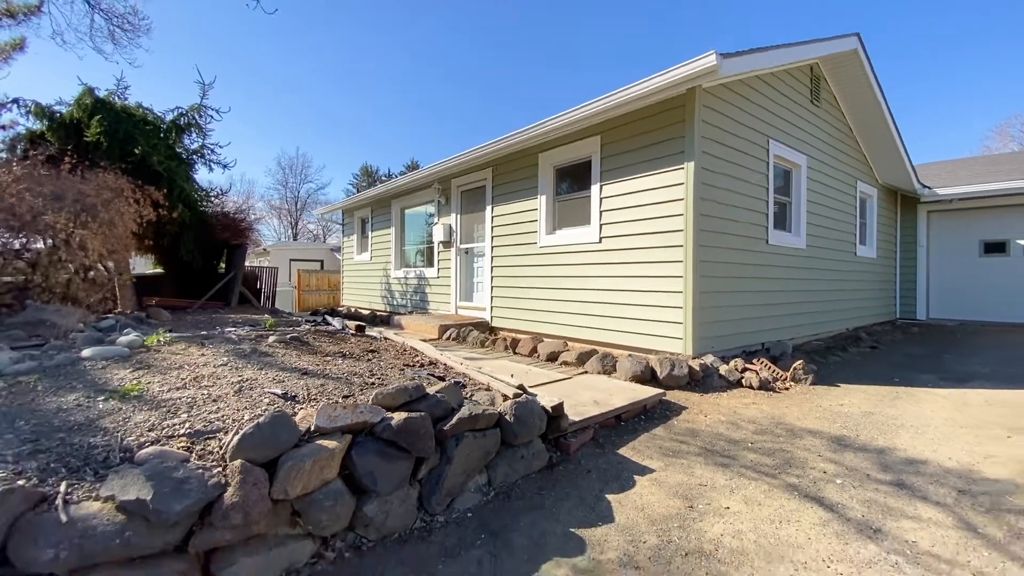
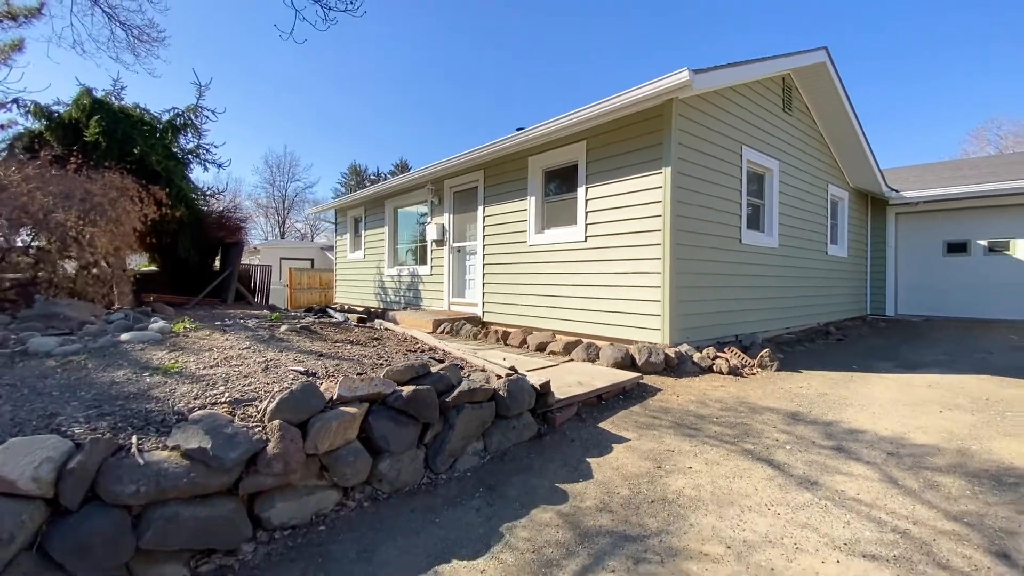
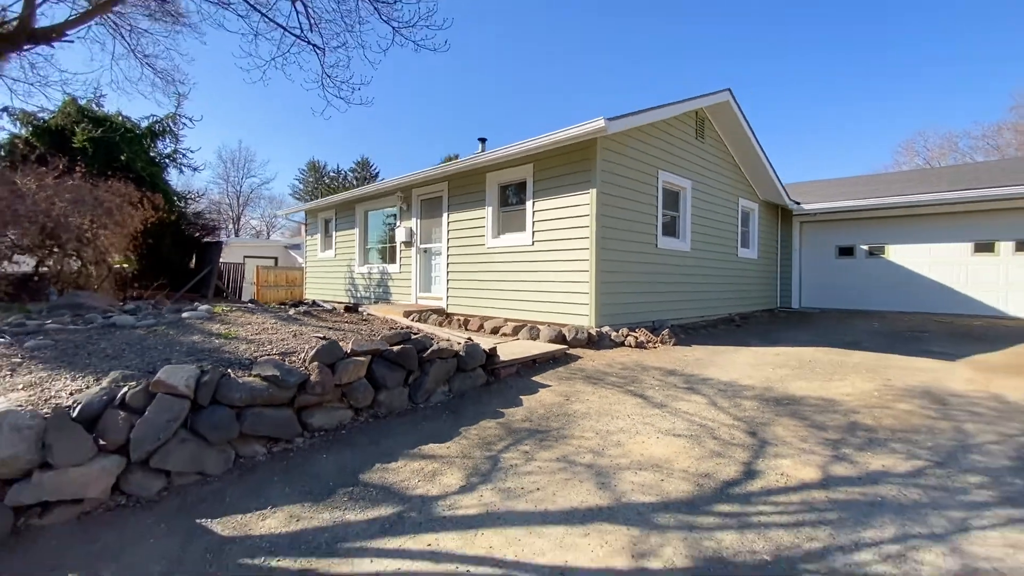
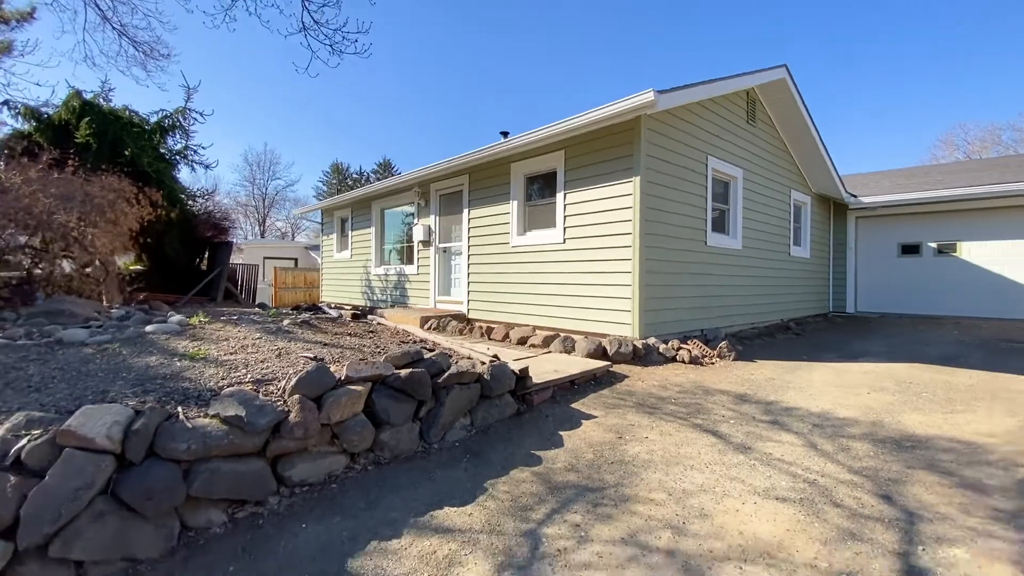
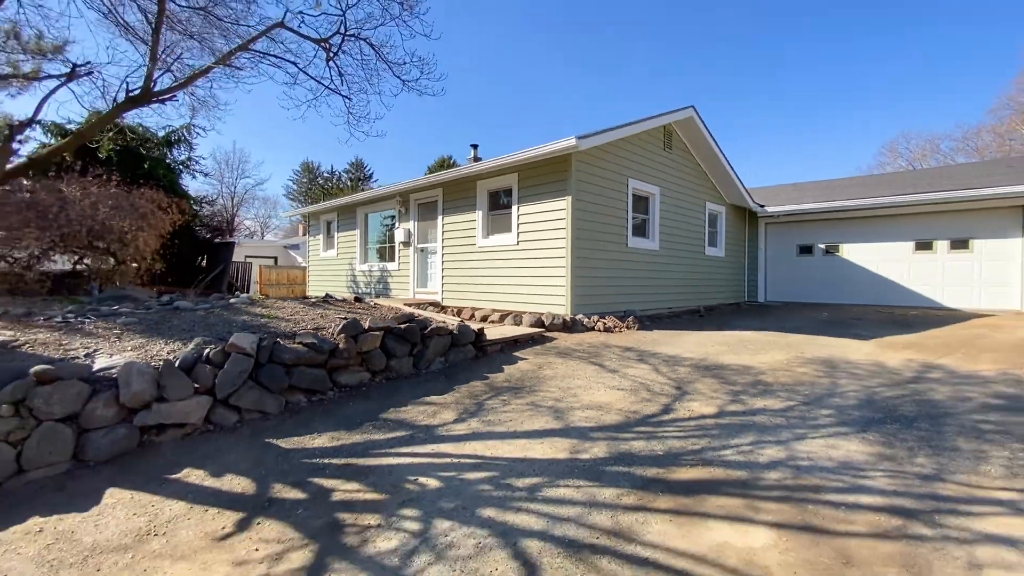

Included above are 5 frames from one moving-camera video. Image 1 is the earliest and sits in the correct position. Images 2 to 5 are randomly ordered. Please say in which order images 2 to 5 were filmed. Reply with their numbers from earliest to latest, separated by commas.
2, 4, 3, 5
